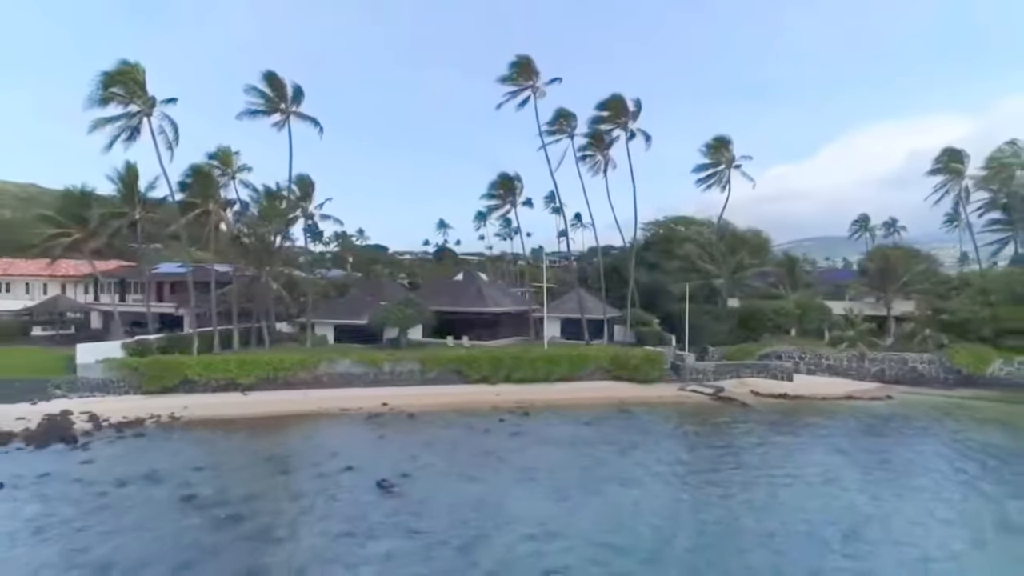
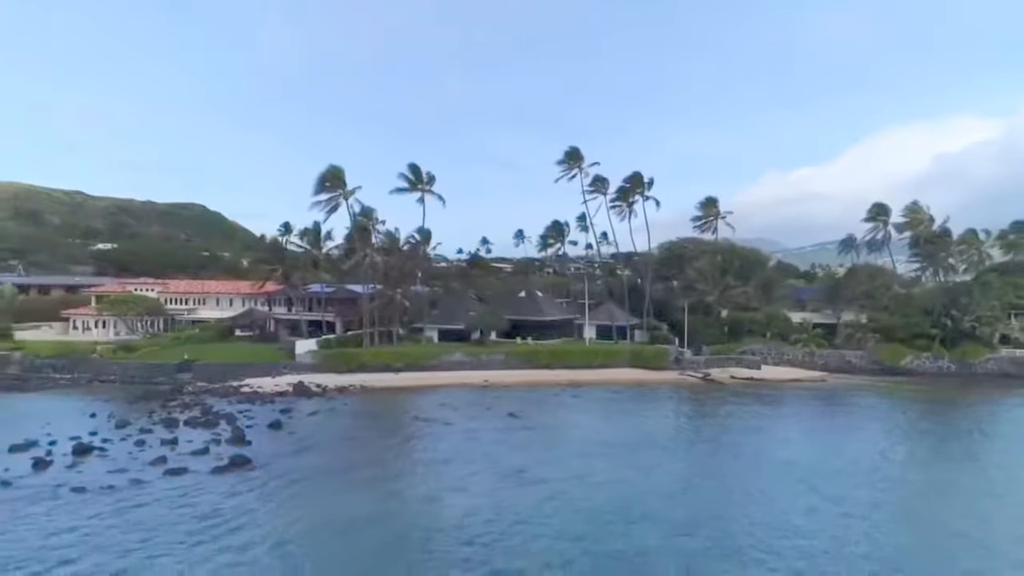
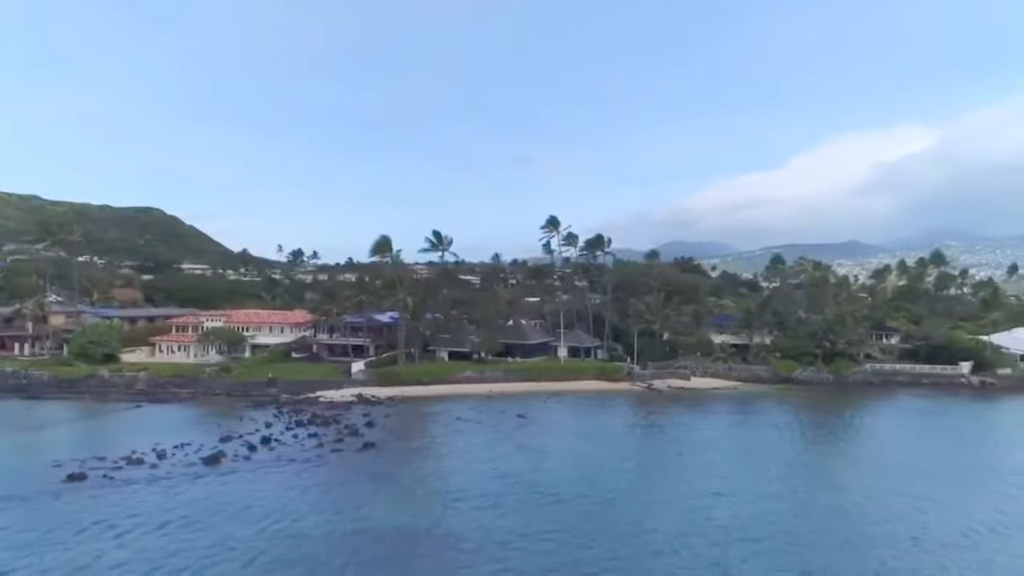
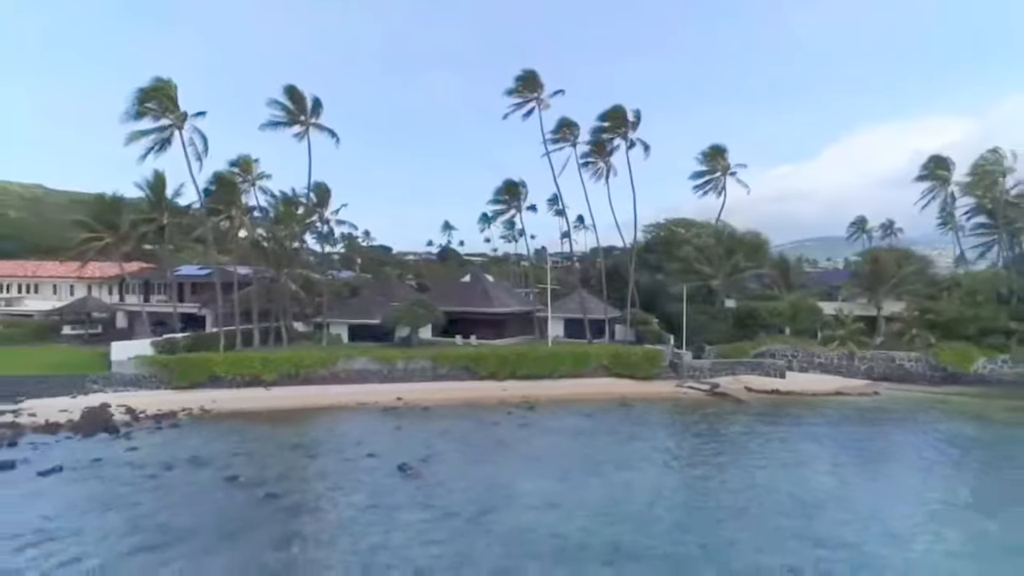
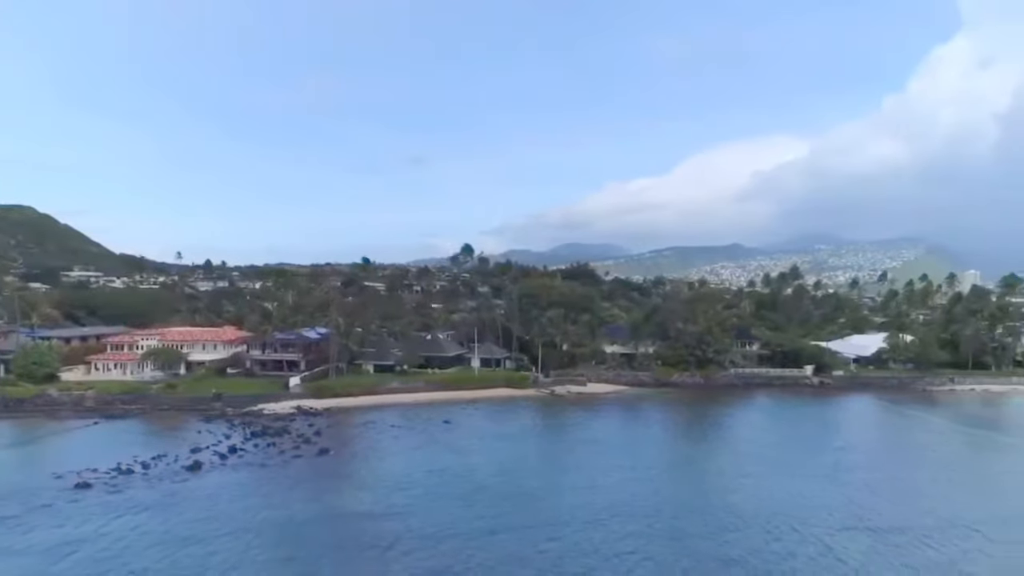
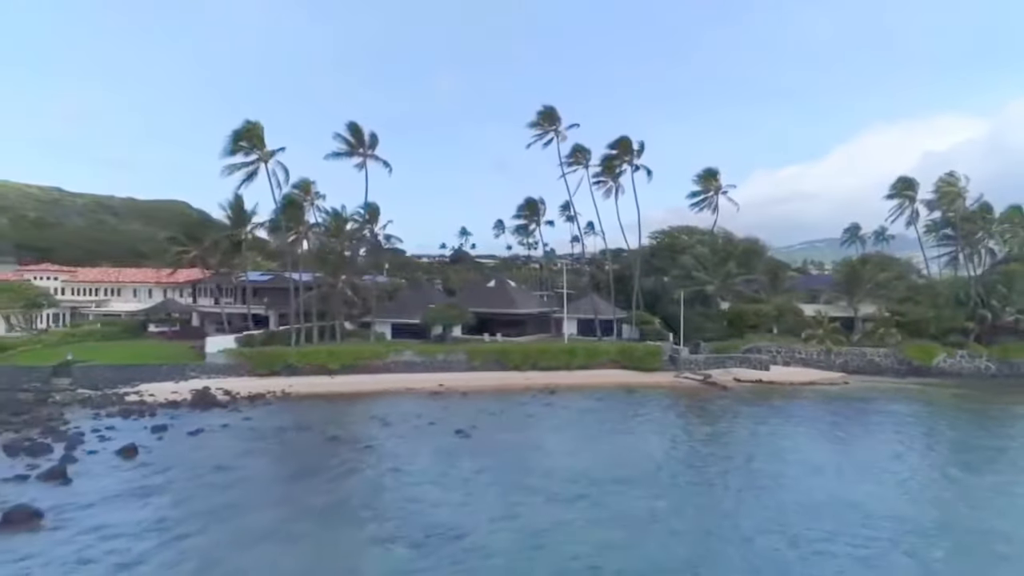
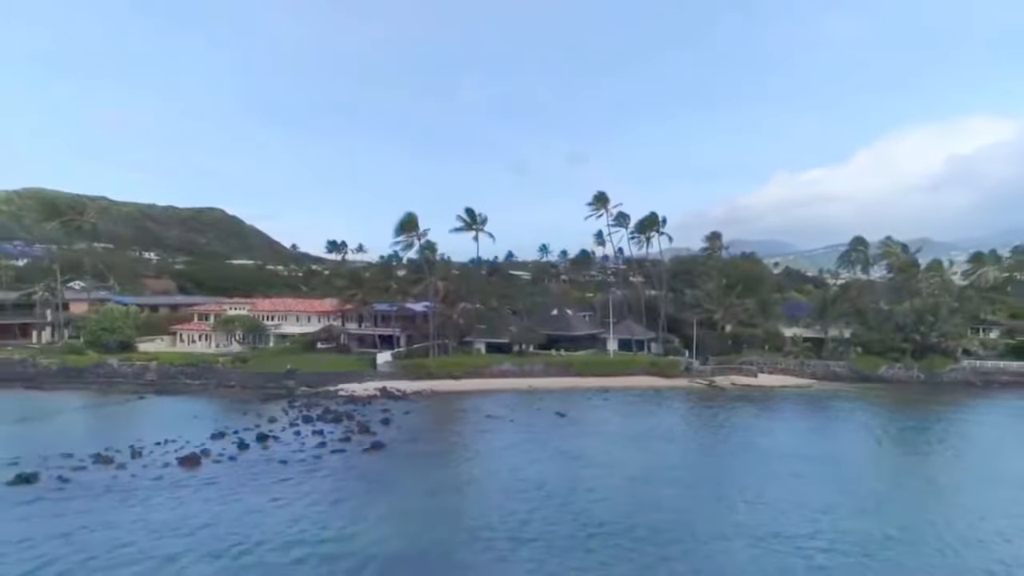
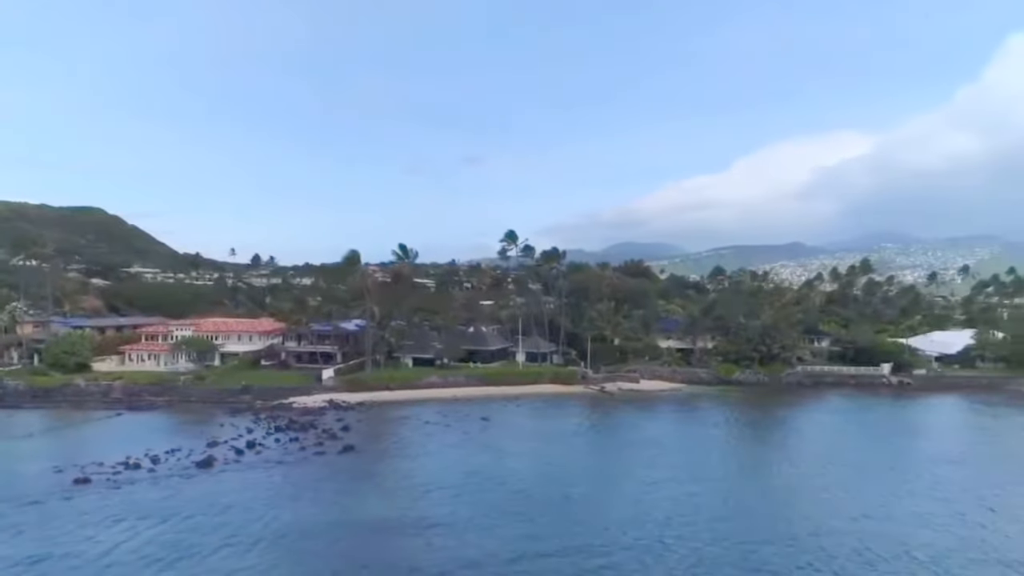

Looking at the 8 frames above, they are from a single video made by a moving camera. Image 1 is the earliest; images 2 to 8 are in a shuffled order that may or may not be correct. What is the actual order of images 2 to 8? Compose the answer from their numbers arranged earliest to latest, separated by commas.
4, 6, 2, 7, 3, 8, 5
